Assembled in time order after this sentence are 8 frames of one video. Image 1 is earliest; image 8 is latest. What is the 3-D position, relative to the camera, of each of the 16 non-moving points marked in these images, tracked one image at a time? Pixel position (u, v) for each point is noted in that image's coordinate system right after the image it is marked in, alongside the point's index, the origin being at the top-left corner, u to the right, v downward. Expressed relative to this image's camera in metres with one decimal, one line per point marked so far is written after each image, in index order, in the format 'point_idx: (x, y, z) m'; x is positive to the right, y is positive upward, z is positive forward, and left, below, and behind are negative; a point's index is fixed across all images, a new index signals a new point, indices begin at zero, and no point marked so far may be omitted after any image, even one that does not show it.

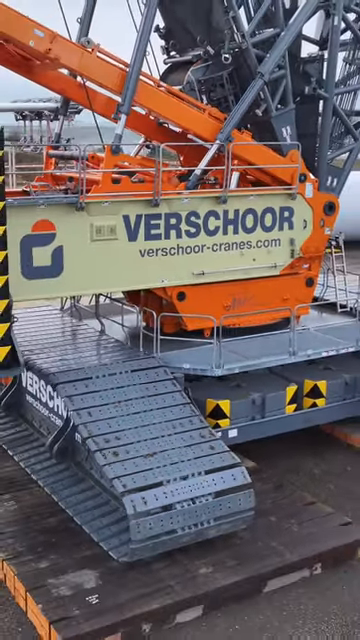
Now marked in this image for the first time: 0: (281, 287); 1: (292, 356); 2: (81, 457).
0: (+1.1, +0.3, +8.1) m
1: (+1.1, -0.3, +7.3) m
2: (-0.9, -1.2, +6.7) m
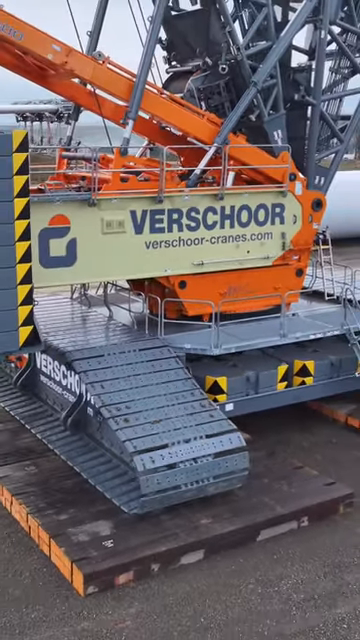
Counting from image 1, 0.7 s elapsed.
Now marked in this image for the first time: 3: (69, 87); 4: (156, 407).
0: (+1.1, +0.5, +8.9) m
1: (+1.1, -0.2, +8.0) m
2: (-0.9, -1.0, +7.4) m
3: (-1.2, +2.4, +8.0) m
4: (-0.2, -0.8, +6.7) m
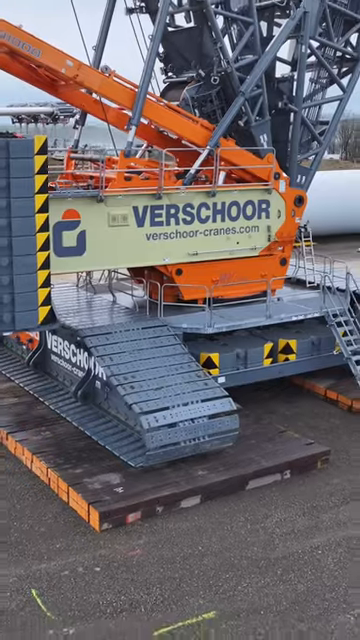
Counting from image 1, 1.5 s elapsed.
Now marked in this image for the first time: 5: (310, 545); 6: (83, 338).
0: (+1.0, +0.7, +9.9) m
1: (+1.0, 0.0, +9.0) m
2: (-0.9, -0.9, +8.4) m
3: (-1.2, +2.6, +9.0) m
4: (-0.2, -0.6, +7.7) m
5: (+1.1, -1.8, +6.3) m
6: (-1.0, -0.2, +8.2) m
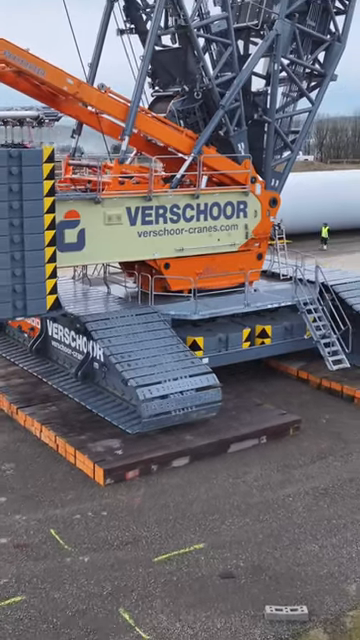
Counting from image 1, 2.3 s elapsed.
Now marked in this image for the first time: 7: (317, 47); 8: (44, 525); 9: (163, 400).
0: (+0.8, +0.9, +11.0) m
1: (+0.9, +0.2, +10.2) m
2: (-1.0, -0.7, +9.5) m
3: (-1.4, +2.8, +10.1) m
4: (-0.3, -0.4, +8.9) m
5: (+1.0, -1.7, +7.5) m
6: (-1.1, 0.0, +9.3) m
7: (+2.0, +4.0, +11.3) m
8: (-1.2, -1.8, +6.9) m
9: (-0.2, -0.9, +8.3) m
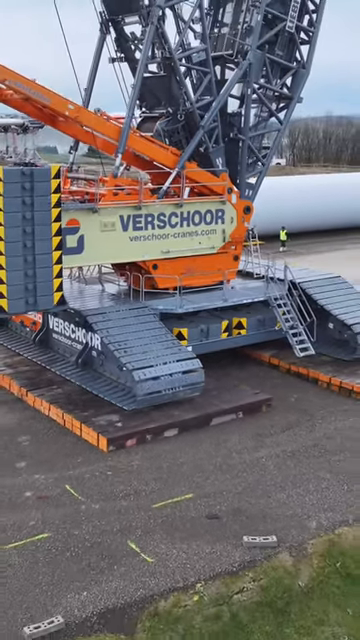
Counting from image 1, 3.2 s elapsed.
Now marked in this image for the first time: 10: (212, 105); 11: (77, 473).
0: (+0.6, +0.9, +12.5) m
1: (+0.7, +0.3, +11.7) m
2: (-1.2, -0.6, +10.9) m
3: (-1.6, +2.8, +11.5) m
4: (-0.5, -0.3, +10.3) m
5: (+0.9, -1.6, +9.0) m
6: (-1.3, 0.0, +10.7) m
7: (+1.7, +4.1, +12.8) m
8: (-1.3, -1.7, +8.3) m
9: (-0.3, -0.8, +9.8) m
10: (+0.5, +3.3, +11.9) m
11: (-1.1, -1.7, +8.5) m
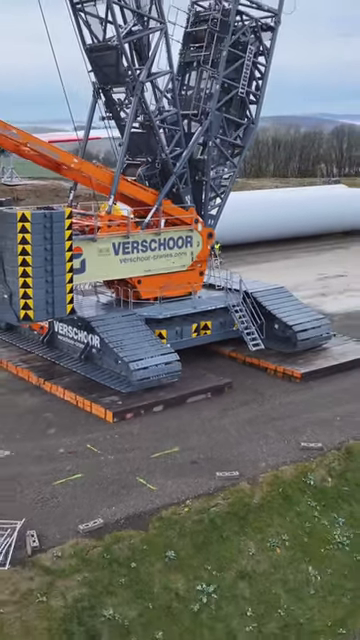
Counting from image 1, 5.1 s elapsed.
0: (+0.1, +0.9, +15.8) m
1: (+0.3, +0.2, +15.0) m
2: (-1.5, -0.7, +14.1) m
3: (-2.0, +2.8, +14.7) m
4: (-0.8, -0.4, +13.5) m
5: (+0.7, -1.6, +12.3) m
6: (-1.6, -0.1, +13.9) m
7: (+1.2, +4.0, +16.1) m
8: (-1.4, -1.8, +11.5) m
9: (-0.6, -0.9, +13.0) m
10: (0.0, +3.2, +15.2) m
11: (-1.3, -1.8, +11.7) m
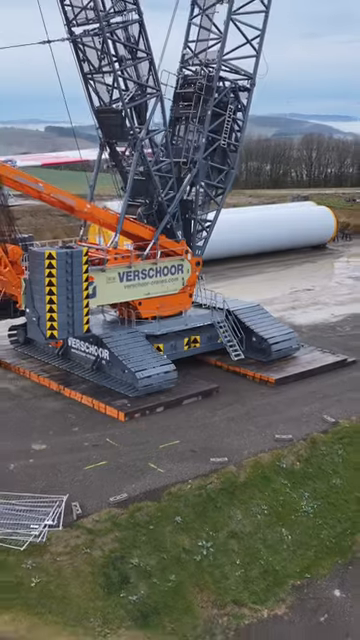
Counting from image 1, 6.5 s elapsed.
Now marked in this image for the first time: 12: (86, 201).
0: (0.0, +0.5, +18.8) m
1: (+0.1, -0.1, +18.0) m
2: (-1.6, -1.1, +17.1) m
3: (-2.1, +2.4, +17.6) m
4: (-0.9, -0.8, +16.5) m
5: (+0.6, -2.0, +15.3) m
6: (-1.7, -0.4, +16.8) m
7: (+1.0, +3.7, +19.2) m
8: (-1.5, -2.2, +14.4) m
9: (-0.7, -1.2, +16.0) m
10: (-0.1, +2.9, +18.2) m
11: (-1.3, -2.1, +14.7) m
12: (-2.1, +2.6, +16.9) m
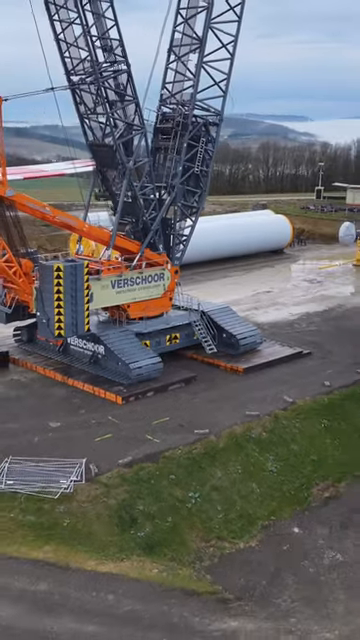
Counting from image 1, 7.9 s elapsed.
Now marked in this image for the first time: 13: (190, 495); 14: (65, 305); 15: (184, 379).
0: (-0.6, +0.5, +22.1) m
1: (-0.3, -0.1, +21.3) m
2: (-2.0, -1.1, +20.3) m
3: (-2.6, +2.4, +20.8) m
4: (-1.3, -0.8, +19.8) m
5: (+0.3, -2.0, +18.7) m
6: (-2.1, -0.4, +20.0) m
7: (+0.4, +3.7, +22.5) m
8: (-1.7, -2.2, +17.7) m
9: (-1.0, -1.2, +19.3) m
10: (-0.6, +2.9, +21.5) m
11: (-1.6, -2.2, +18.0) m
12: (-2.5, +2.6, +20.1) m
13: (+0.2, -3.4, +15.1) m
14: (-2.8, +0.4, +18.8) m
15: (+0.1, -1.5, +19.8) m
